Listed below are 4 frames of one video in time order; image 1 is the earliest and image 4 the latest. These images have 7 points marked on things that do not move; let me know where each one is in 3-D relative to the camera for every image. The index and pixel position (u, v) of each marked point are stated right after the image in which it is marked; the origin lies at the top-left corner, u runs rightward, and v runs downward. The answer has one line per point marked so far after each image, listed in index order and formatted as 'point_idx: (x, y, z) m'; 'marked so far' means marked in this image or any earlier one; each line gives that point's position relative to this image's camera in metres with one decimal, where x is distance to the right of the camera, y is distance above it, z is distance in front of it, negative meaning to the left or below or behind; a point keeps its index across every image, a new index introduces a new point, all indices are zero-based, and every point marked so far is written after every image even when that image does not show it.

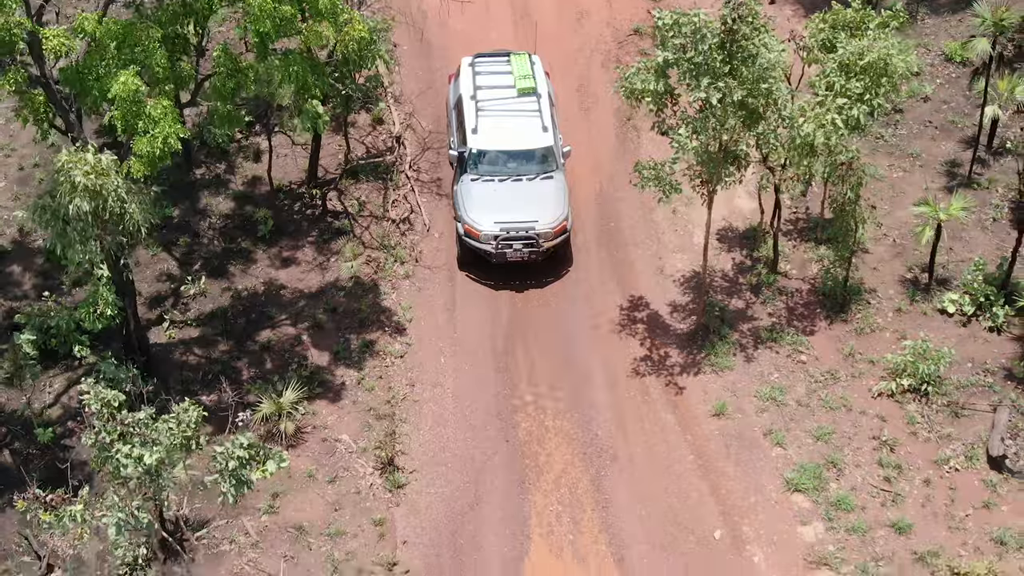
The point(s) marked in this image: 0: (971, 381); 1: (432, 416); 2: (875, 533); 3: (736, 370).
0: (+4.8, -1.0, +13.7) m
1: (-0.8, -1.3, +13.6) m
2: (+3.4, -2.3, +12.5) m
3: (+2.4, -0.9, +14.0) m
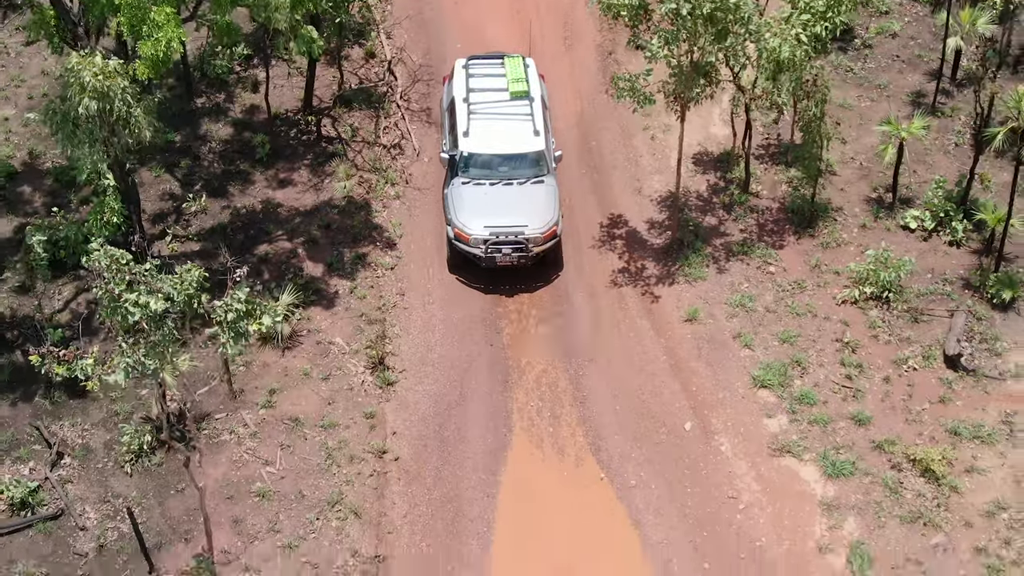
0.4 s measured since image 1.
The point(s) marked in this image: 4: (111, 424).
0: (+4.6, 0.0, +14.5) m
1: (-1.0, -0.4, +14.4) m
2: (+3.3, -1.4, +13.3) m
3: (+2.2, +0.1, +14.7) m
4: (-4.1, -1.4, +13.3) m
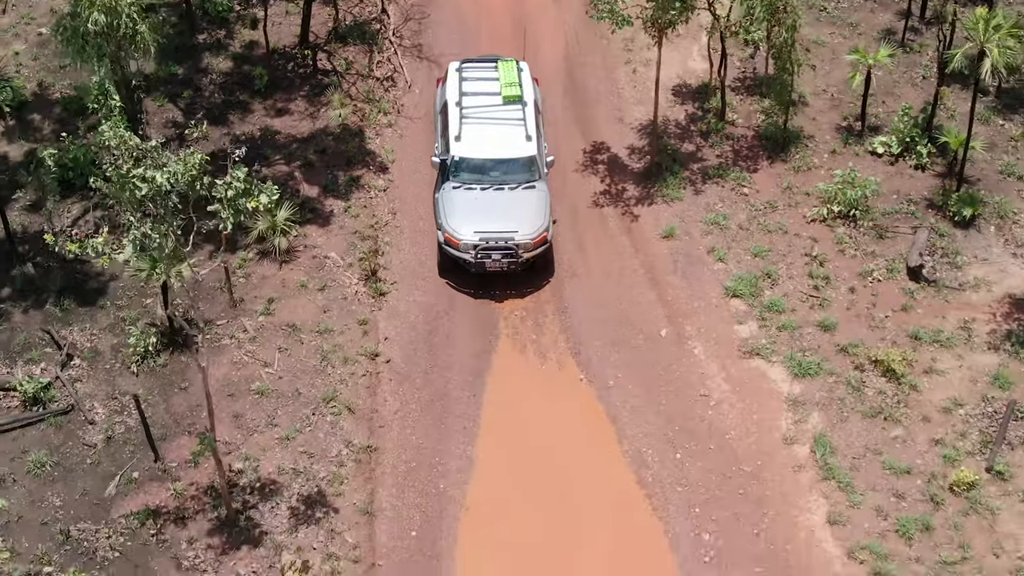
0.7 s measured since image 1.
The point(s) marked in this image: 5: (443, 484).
0: (+4.5, +0.9, +15.2) m
1: (-1.2, +0.6, +15.2) m
2: (+3.1, -0.4, +14.0) m
3: (+2.0, +1.0, +15.5) m
4: (-4.2, -0.4, +14.1) m
5: (-0.7, -1.9, +13.0) m
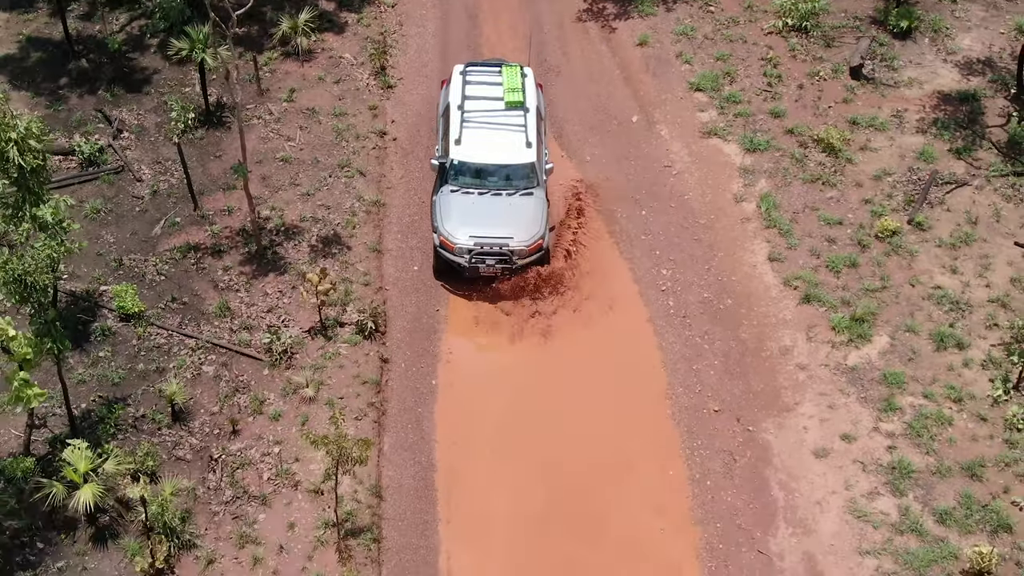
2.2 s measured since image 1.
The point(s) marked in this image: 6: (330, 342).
0: (+4.4, +3.5, +17.3) m
1: (-1.3, +3.2, +17.3) m
2: (+3.0, +2.1, +16.1) m
3: (+2.0, +3.6, +17.6) m
4: (-4.3, +2.2, +16.2) m
5: (-0.8, +0.7, +15.1) m
6: (-1.9, -0.6, +13.8) m
